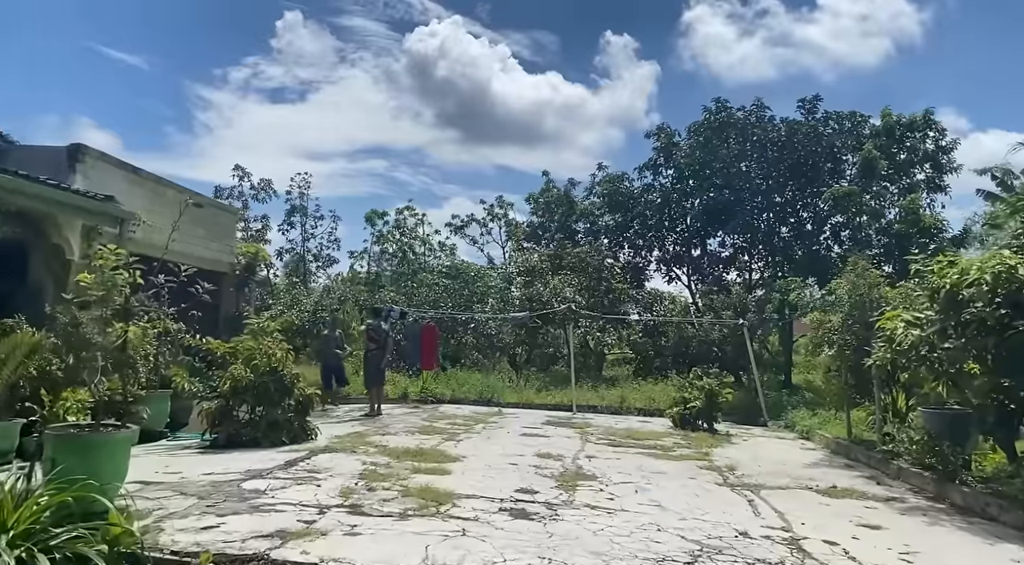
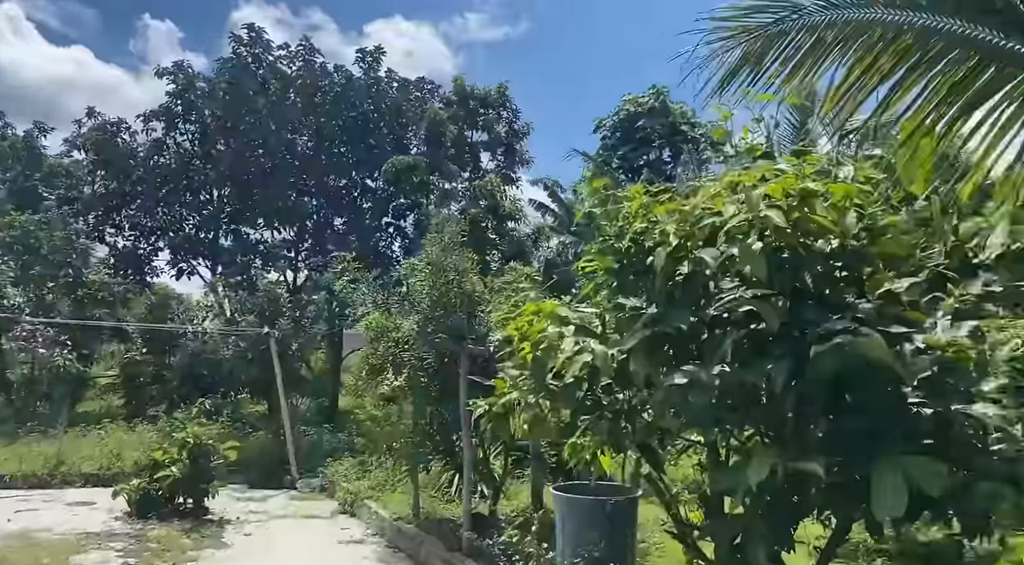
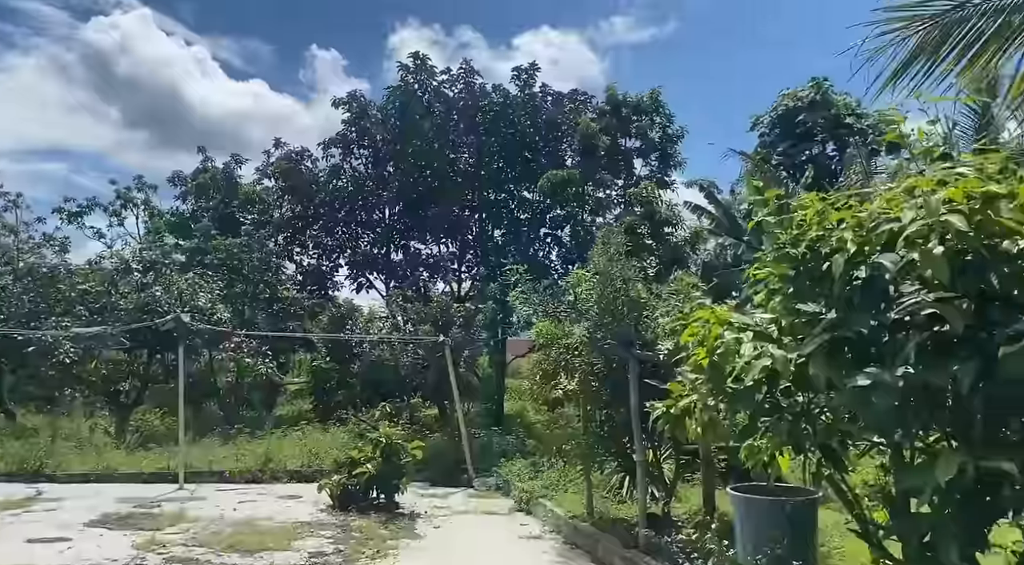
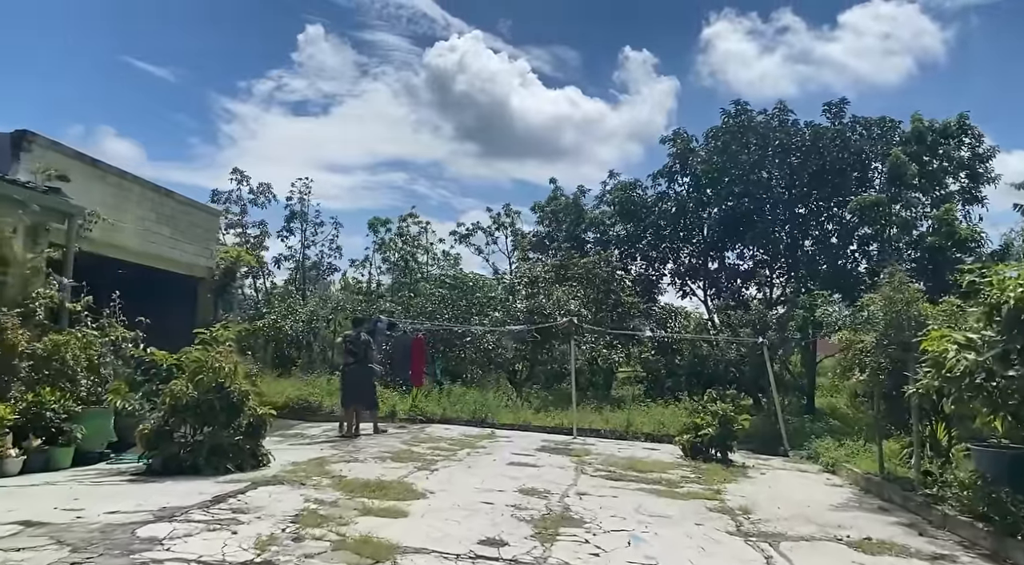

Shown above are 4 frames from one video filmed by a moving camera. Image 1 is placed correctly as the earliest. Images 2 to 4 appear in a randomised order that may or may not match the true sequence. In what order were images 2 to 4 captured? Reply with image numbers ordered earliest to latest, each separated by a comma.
4, 3, 2
